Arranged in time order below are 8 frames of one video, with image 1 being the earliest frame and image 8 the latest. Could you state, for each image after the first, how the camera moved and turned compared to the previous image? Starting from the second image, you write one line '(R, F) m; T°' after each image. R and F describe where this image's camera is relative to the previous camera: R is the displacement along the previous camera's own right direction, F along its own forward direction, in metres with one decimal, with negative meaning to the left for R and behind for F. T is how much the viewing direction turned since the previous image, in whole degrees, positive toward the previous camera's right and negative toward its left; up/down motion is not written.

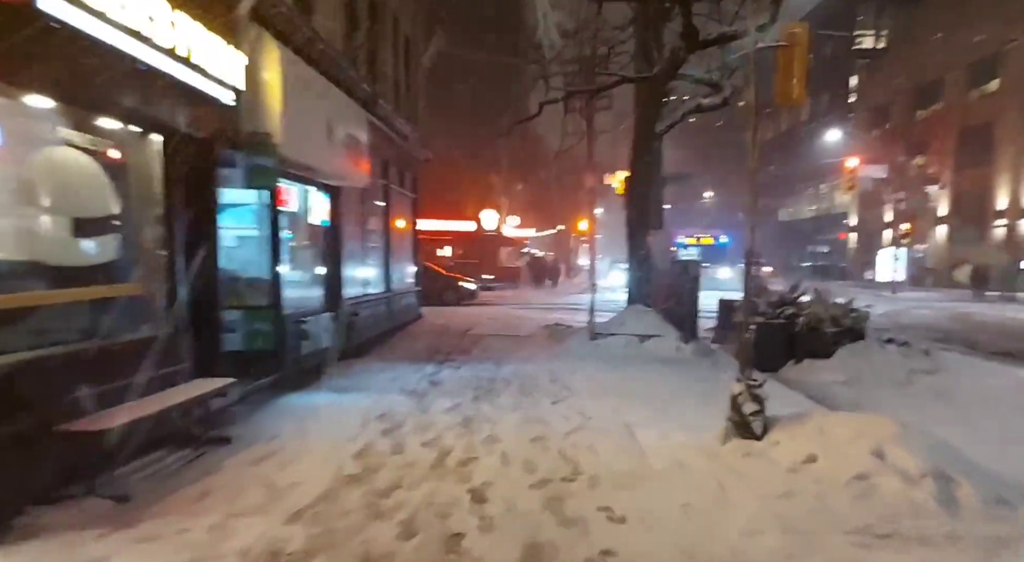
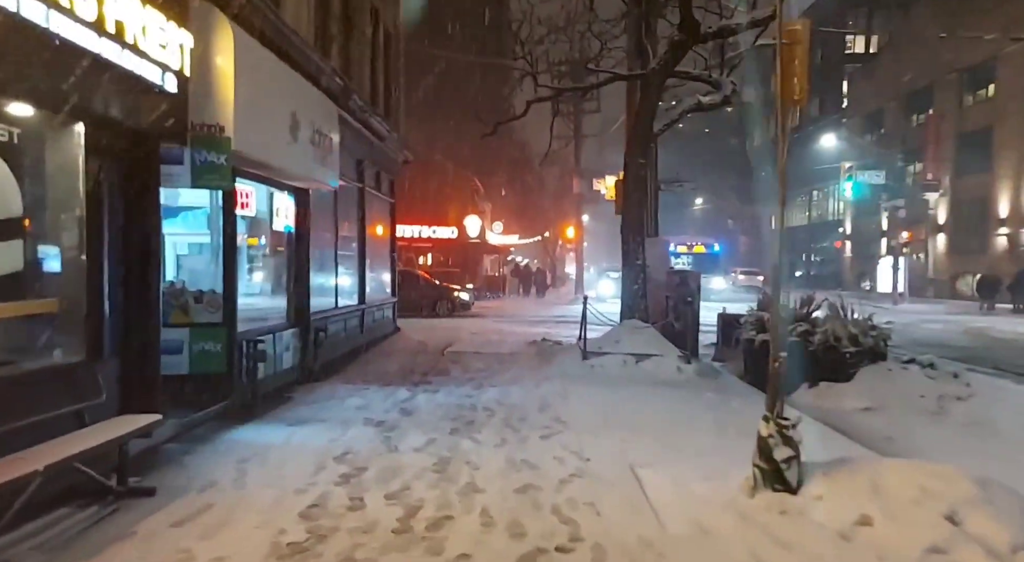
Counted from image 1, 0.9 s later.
(0.0, +1.1) m; +1°
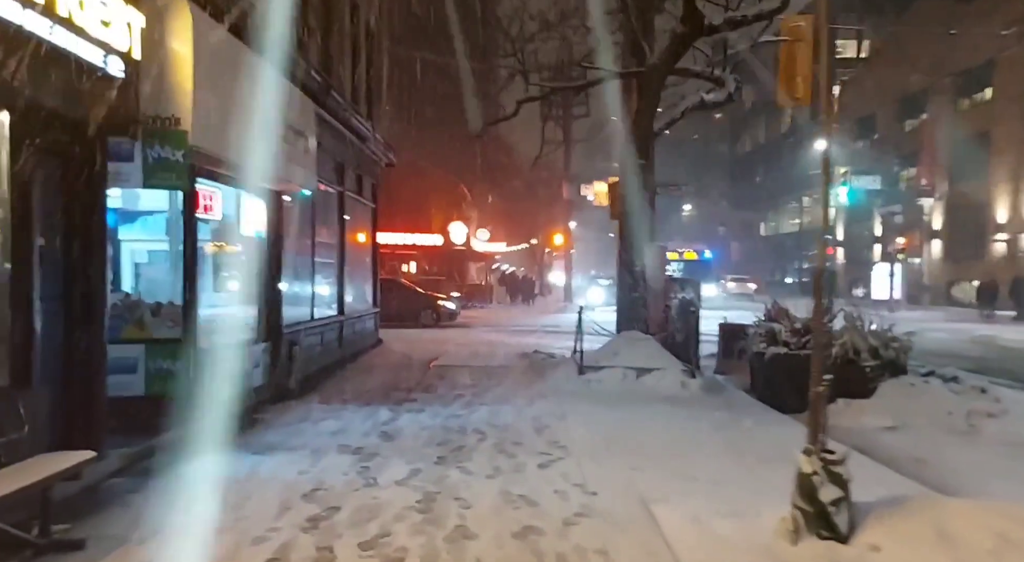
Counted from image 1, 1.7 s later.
(-0.1, +0.8) m; +1°
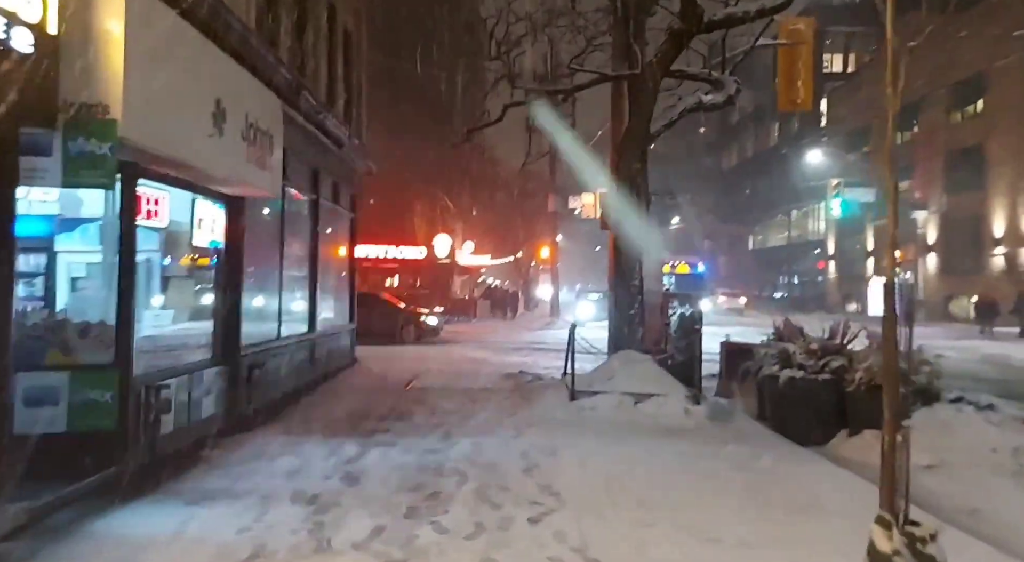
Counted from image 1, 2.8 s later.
(0.0, +1.0) m; +1°
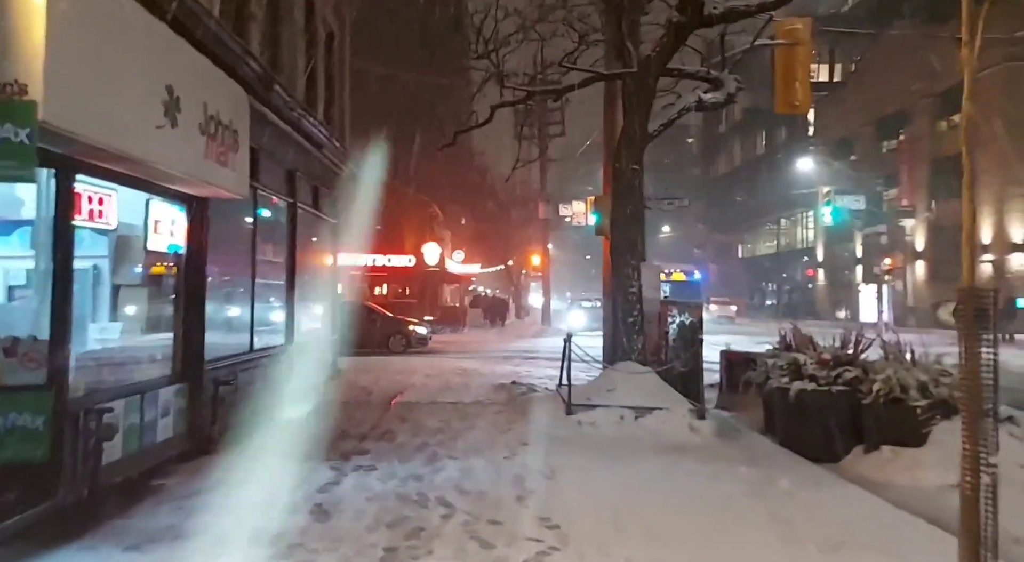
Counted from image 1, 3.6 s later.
(0.0, +0.7) m; +1°
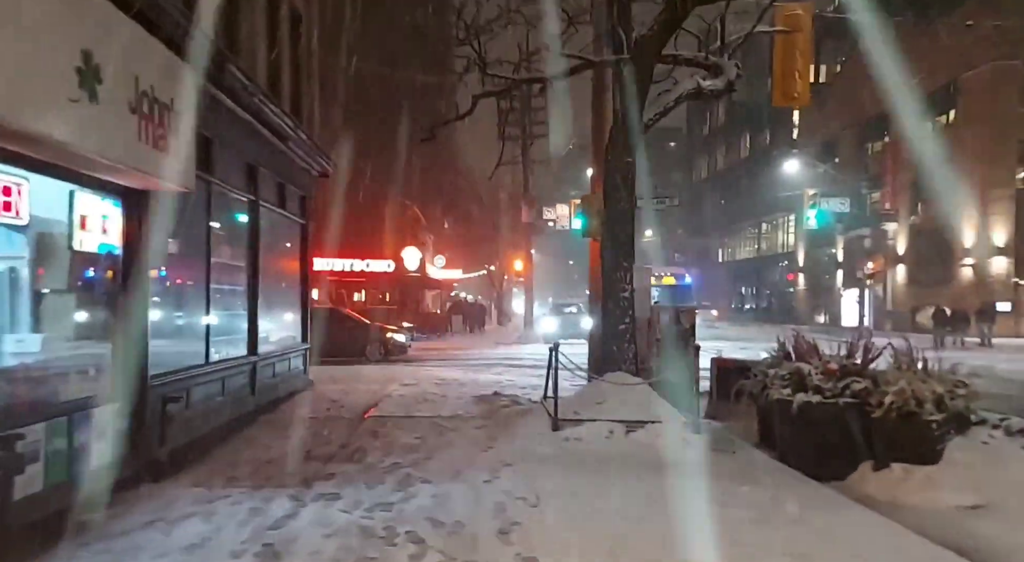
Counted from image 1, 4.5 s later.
(0.0, +0.7) m; +2°
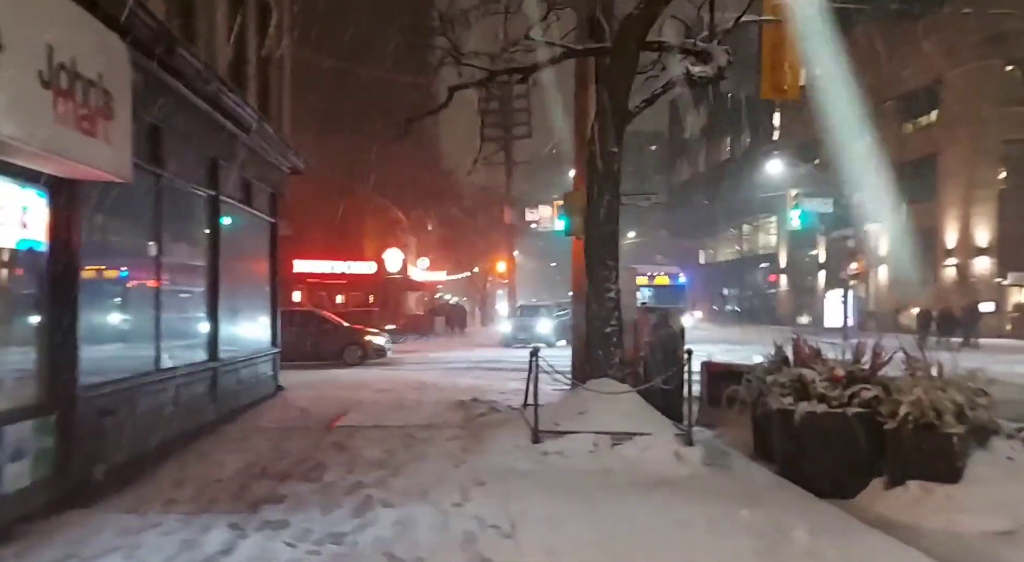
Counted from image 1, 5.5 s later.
(+0.1, +0.7) m; +1°
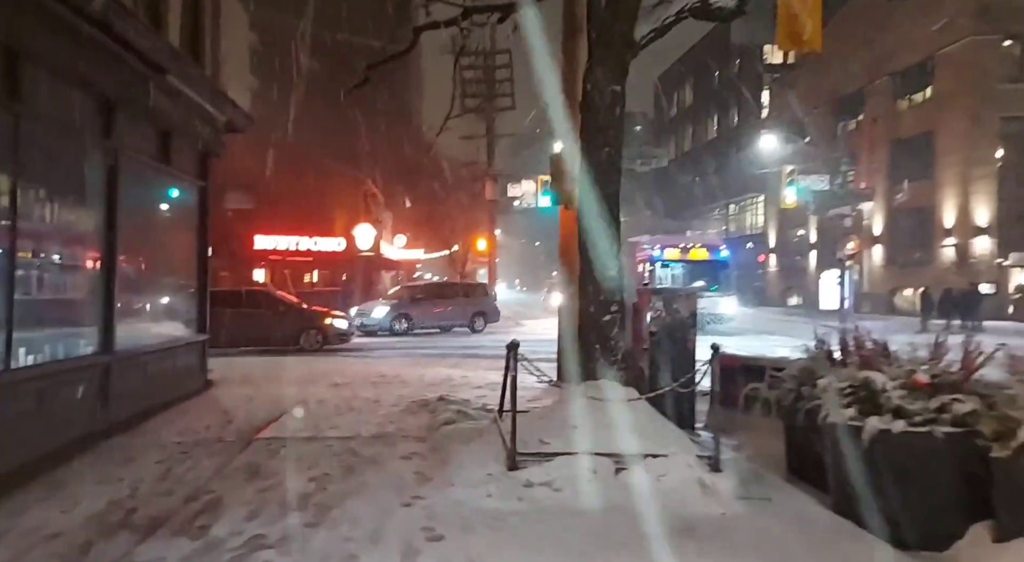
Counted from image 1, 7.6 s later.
(+0.1, +2.1) m; +1°
